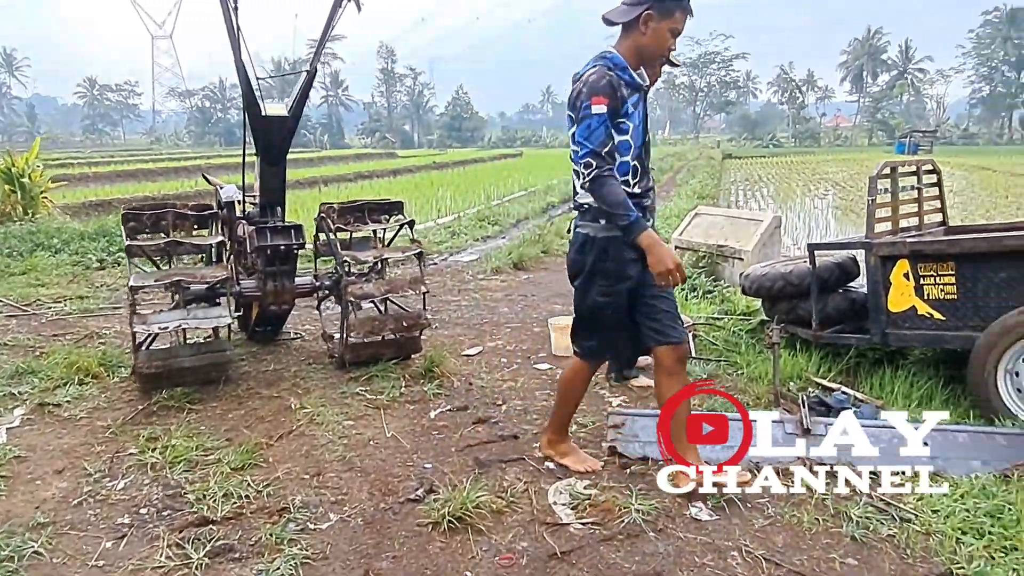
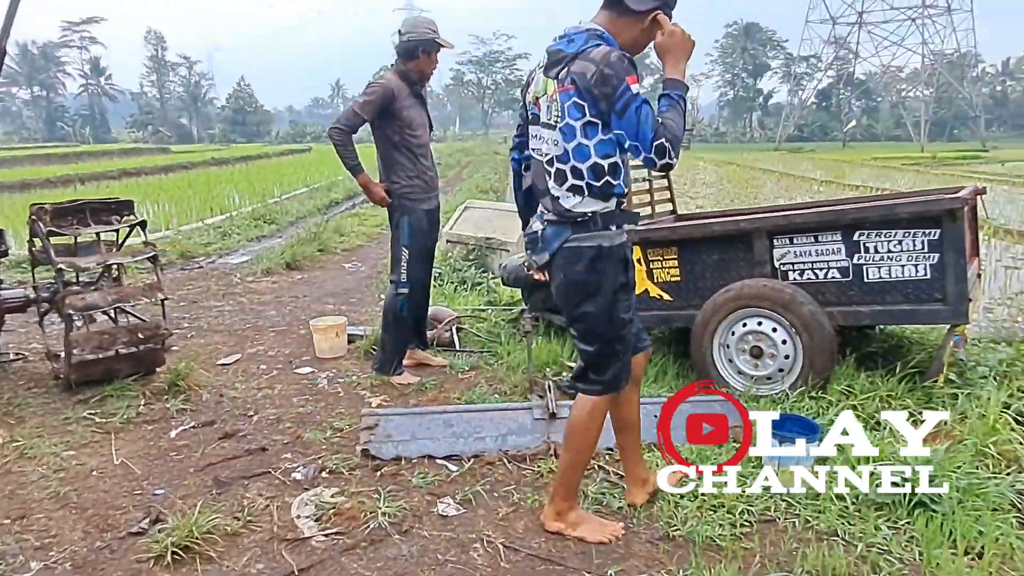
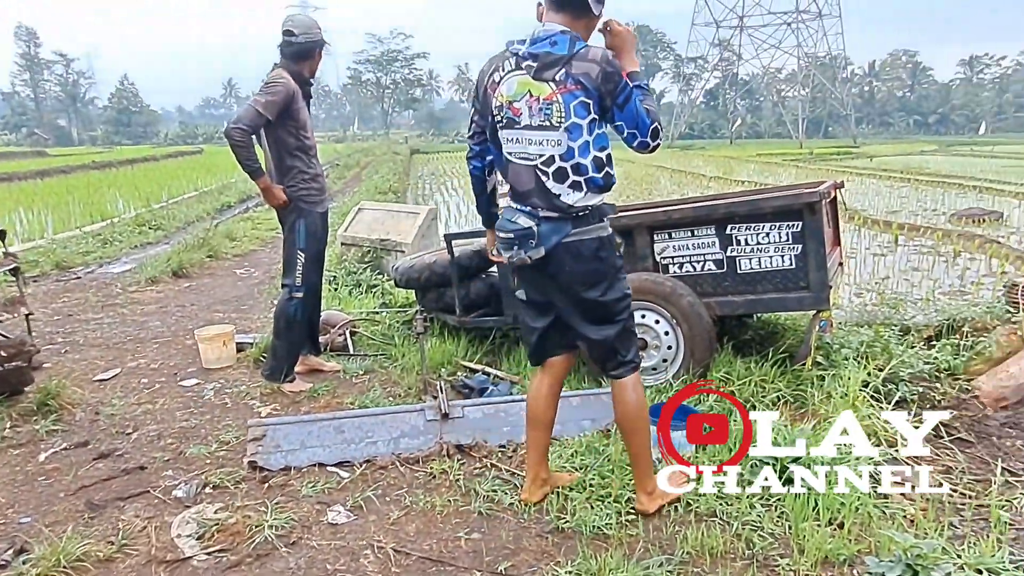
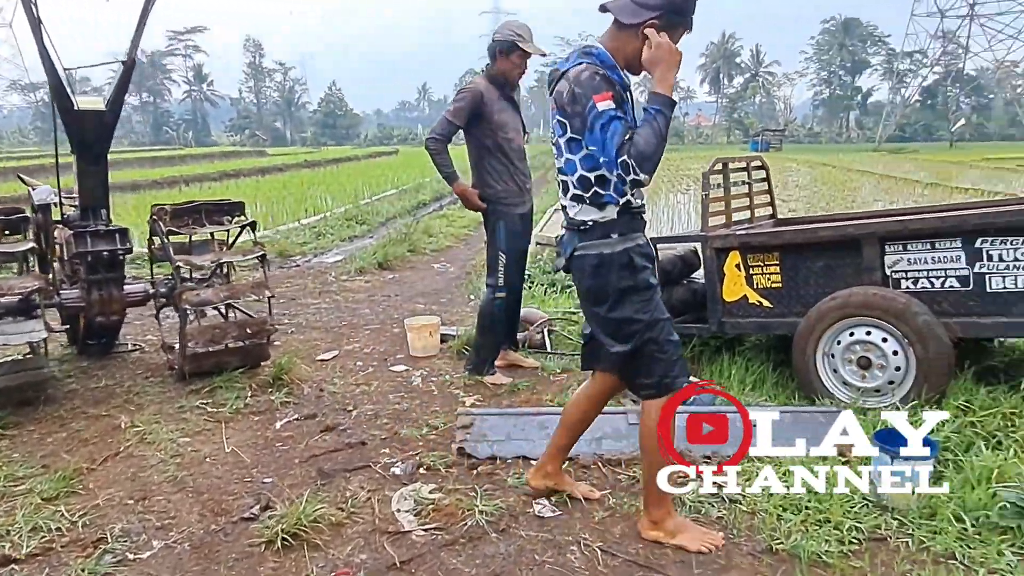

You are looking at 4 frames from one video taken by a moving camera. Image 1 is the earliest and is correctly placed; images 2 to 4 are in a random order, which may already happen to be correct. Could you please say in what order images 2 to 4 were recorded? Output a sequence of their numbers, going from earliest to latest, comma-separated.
4, 2, 3
